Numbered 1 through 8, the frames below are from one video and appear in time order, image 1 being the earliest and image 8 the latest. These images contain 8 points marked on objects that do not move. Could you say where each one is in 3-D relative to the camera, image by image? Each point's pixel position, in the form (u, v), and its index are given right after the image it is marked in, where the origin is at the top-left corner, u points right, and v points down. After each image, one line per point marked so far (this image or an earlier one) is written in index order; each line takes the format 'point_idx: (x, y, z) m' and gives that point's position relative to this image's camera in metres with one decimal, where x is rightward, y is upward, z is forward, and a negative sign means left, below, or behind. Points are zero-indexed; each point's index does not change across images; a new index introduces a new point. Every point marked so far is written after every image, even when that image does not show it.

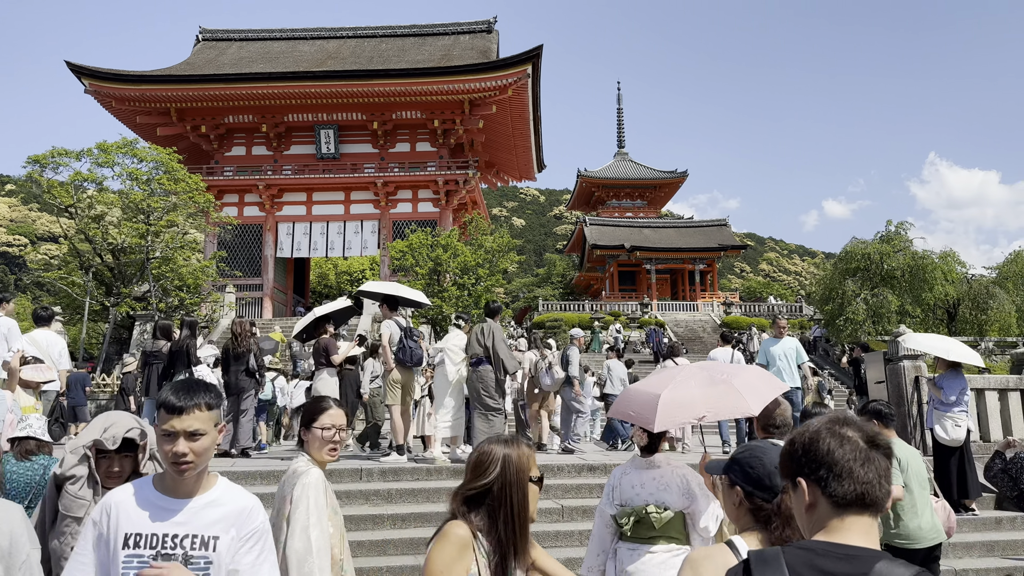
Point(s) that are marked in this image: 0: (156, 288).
0: (-8.2, 0.0, +18.5) m
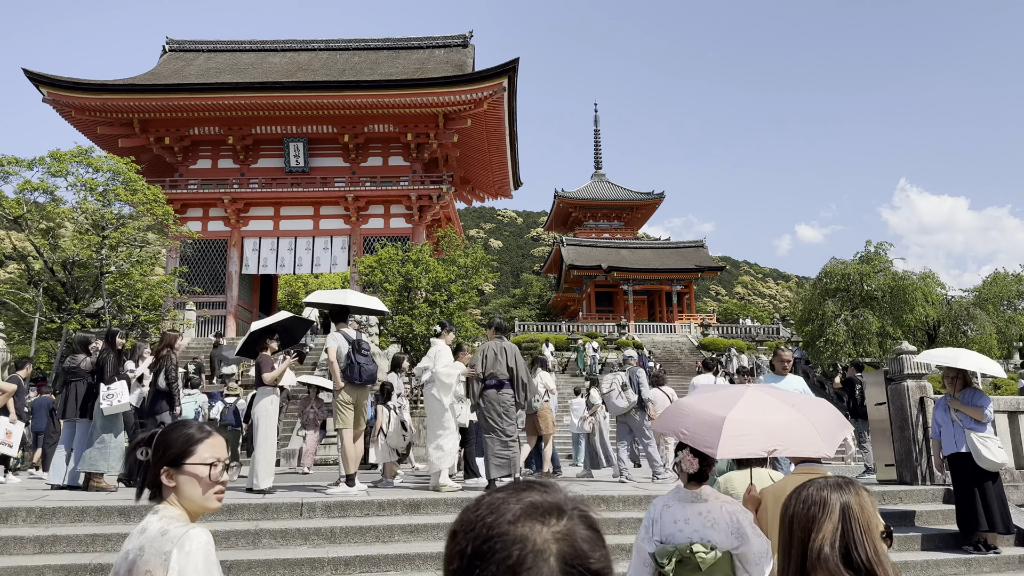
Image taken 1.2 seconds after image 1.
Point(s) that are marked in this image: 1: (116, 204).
0: (-8.8, -0.4, +17.6) m
1: (-8.7, +1.8, +17.6) m
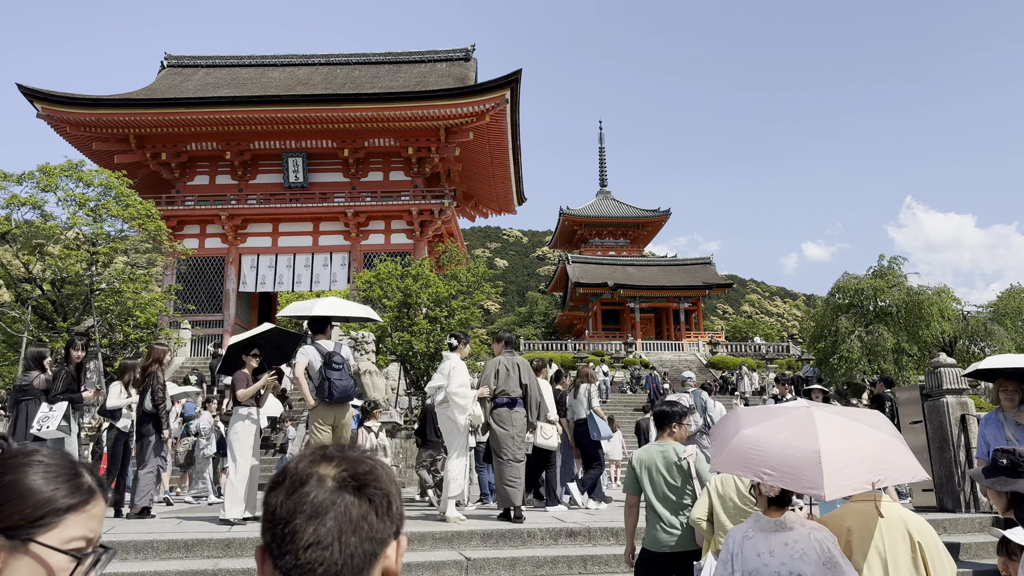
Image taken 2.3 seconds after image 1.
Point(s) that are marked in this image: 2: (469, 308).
0: (-8.8, -0.7, +17.0) m
1: (-8.6, +1.5, +17.1) m
2: (-0.9, -0.4, +17.5) m
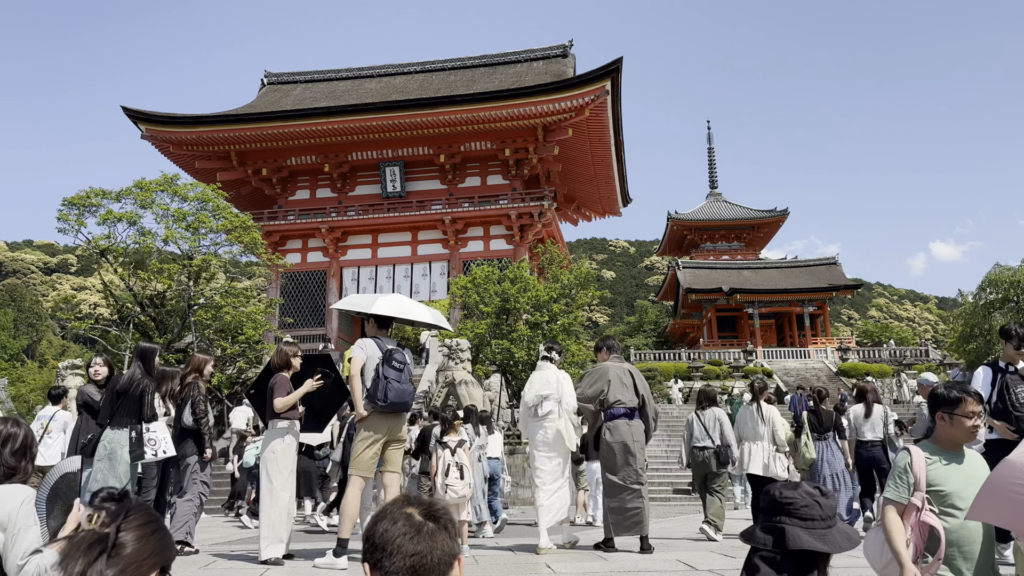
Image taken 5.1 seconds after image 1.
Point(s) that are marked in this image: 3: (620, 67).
0: (-6.6, -1.1, +16.8) m
1: (-6.5, +1.1, +16.9) m
2: (+1.2, -0.5, +16.3) m
3: (+2.6, +5.4, +19.4) m
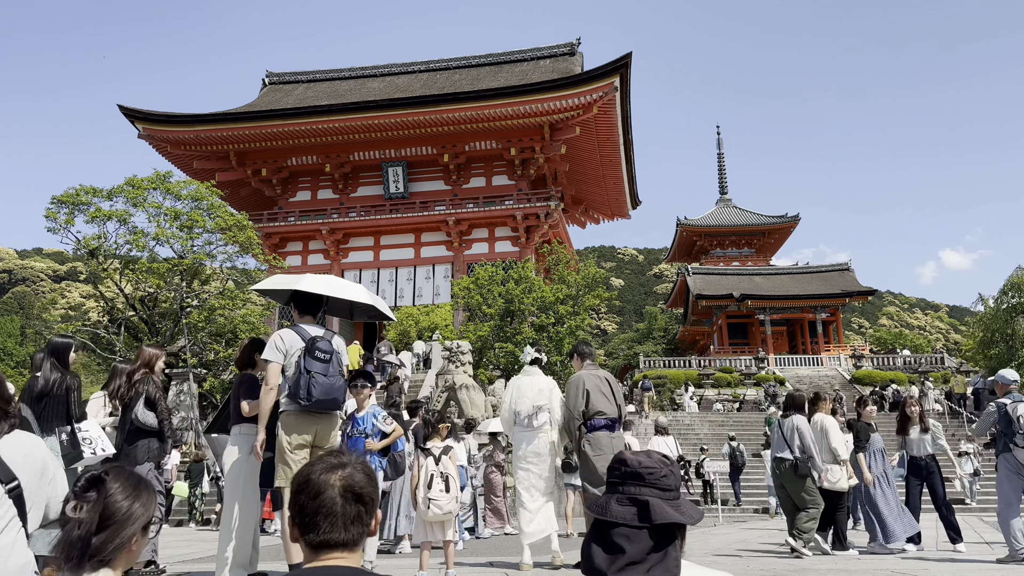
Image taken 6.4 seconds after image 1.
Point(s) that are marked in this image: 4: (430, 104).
0: (-6.5, -1.1, +16.2) m
1: (-6.4, +1.1, +16.3) m
2: (+1.3, -0.5, +15.6) m
3: (+2.7, +5.3, +18.8) m
4: (-2.0, +4.5, +19.8) m
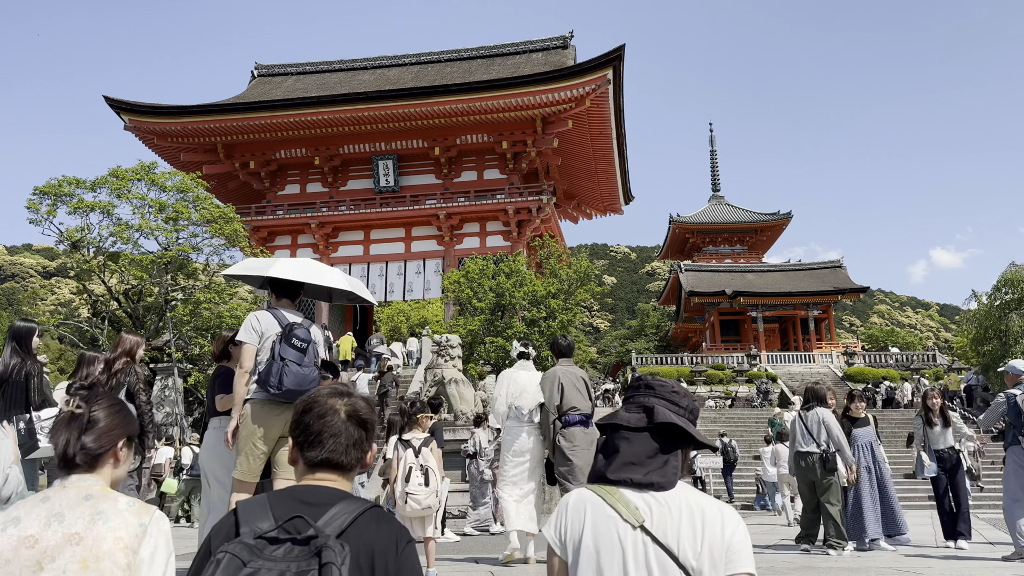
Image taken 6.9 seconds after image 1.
0: (-6.6, -0.9, +16.0) m
1: (-6.6, +1.2, +16.0) m
2: (+1.2, -0.4, +15.4) m
3: (+2.5, +5.4, +18.6) m
4: (-2.2, +4.7, +19.6) m
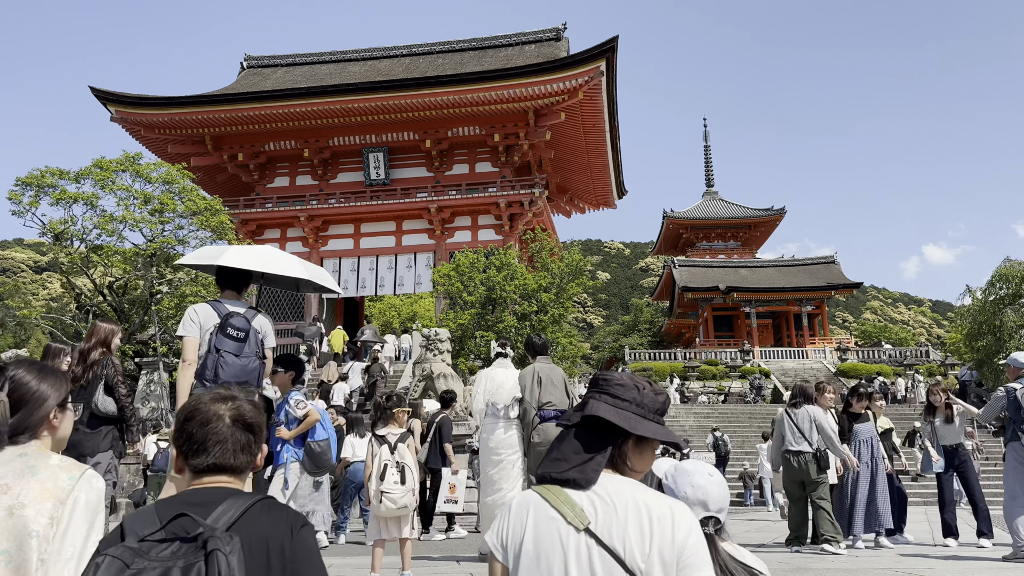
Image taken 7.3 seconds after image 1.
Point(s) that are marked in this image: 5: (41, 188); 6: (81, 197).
0: (-6.8, -0.8, +15.7) m
1: (-6.7, +1.4, +15.8) m
2: (+1.0, -0.3, +15.2) m
3: (+2.4, +5.5, +18.4) m
4: (-2.4, +4.8, +19.3) m
5: (-8.7, +1.8, +14.8) m
6: (-8.0, +1.7, +14.9) m
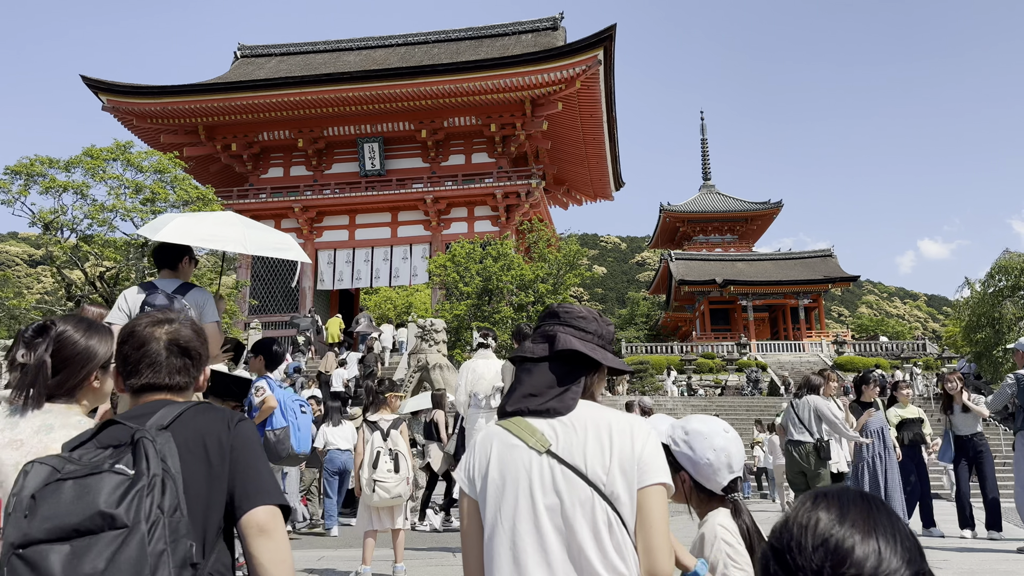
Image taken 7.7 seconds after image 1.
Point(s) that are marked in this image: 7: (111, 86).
0: (-6.9, -0.6, +15.5) m
1: (-6.8, +1.6, +15.6) m
2: (+0.9, -0.1, +15.0) m
3: (+2.3, +5.7, +18.2) m
4: (-2.5, +5.0, +19.1) m
5: (-8.8, +2.0, +14.6) m
6: (-8.1, +1.9, +14.7) m
7: (-9.9, +5.0, +19.8) m
